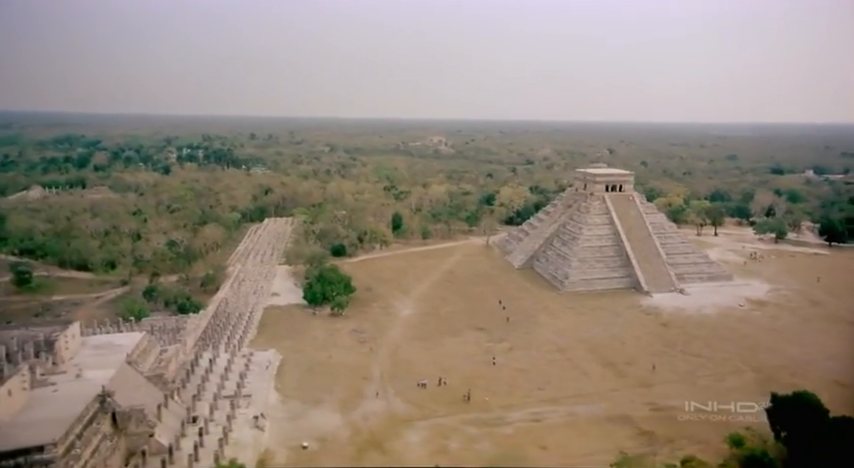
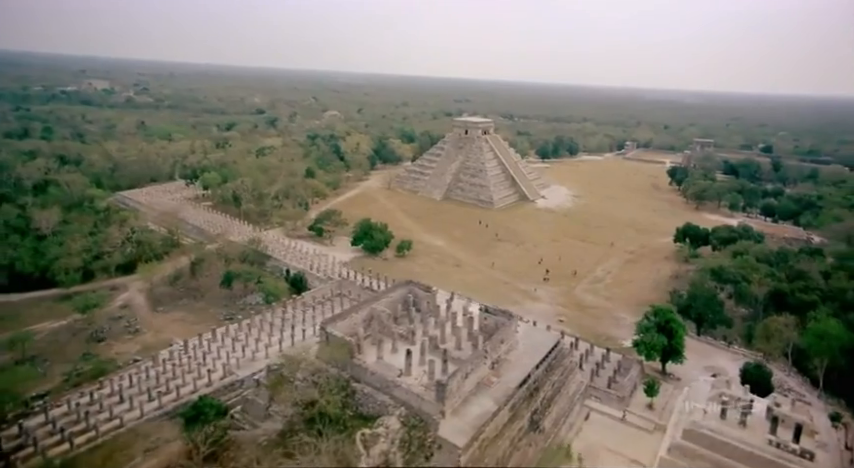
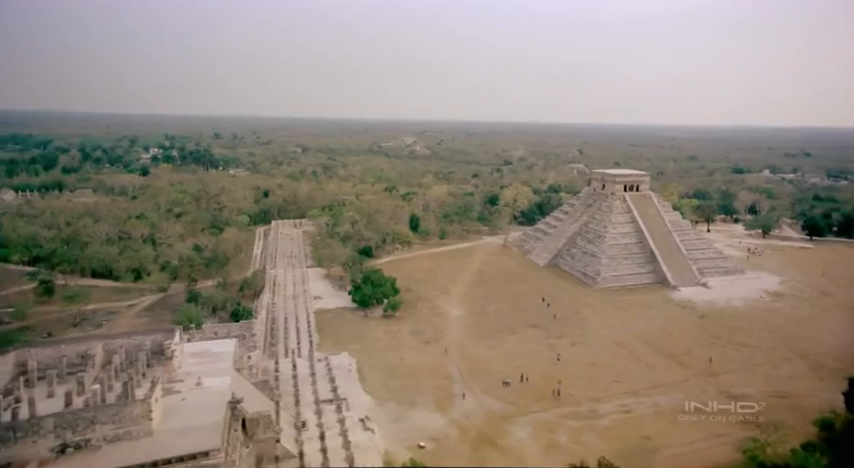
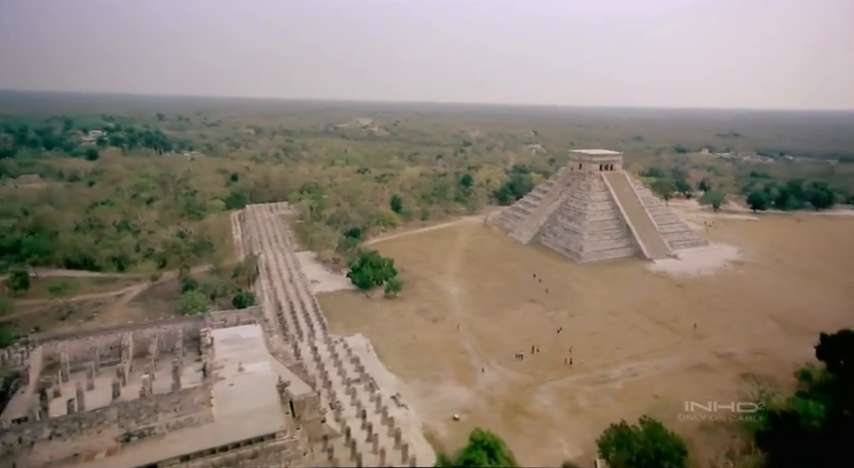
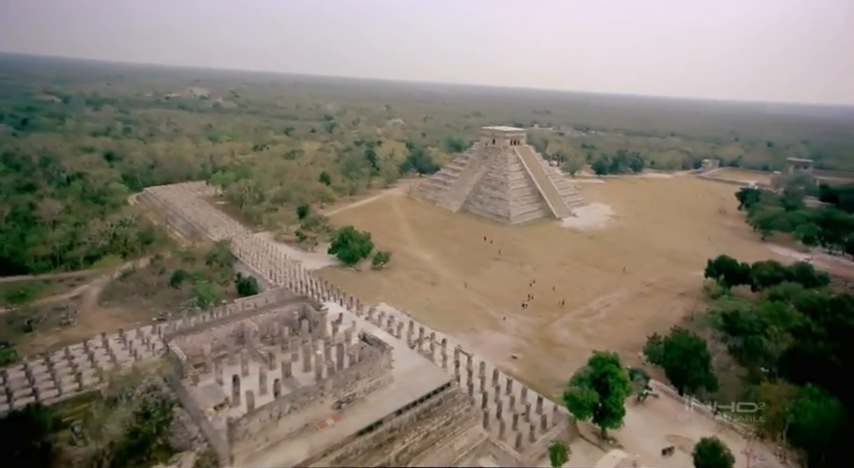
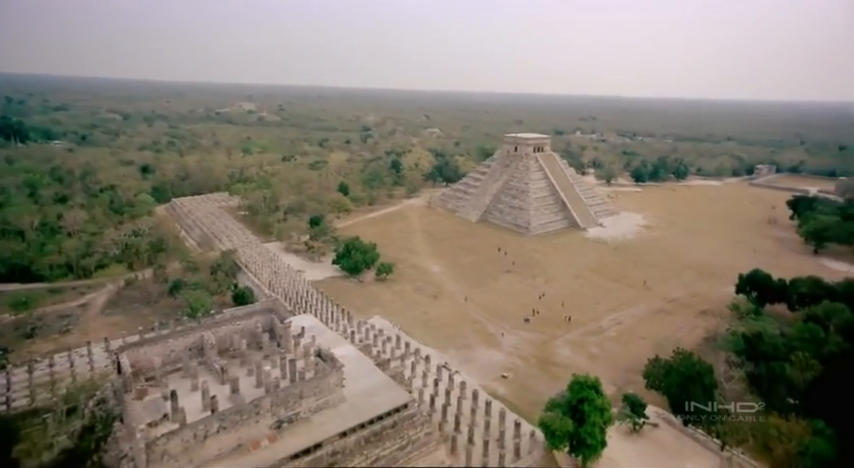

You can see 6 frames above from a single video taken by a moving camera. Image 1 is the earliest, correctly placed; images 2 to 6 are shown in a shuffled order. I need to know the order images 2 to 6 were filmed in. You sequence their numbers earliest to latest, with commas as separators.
3, 4, 6, 5, 2
